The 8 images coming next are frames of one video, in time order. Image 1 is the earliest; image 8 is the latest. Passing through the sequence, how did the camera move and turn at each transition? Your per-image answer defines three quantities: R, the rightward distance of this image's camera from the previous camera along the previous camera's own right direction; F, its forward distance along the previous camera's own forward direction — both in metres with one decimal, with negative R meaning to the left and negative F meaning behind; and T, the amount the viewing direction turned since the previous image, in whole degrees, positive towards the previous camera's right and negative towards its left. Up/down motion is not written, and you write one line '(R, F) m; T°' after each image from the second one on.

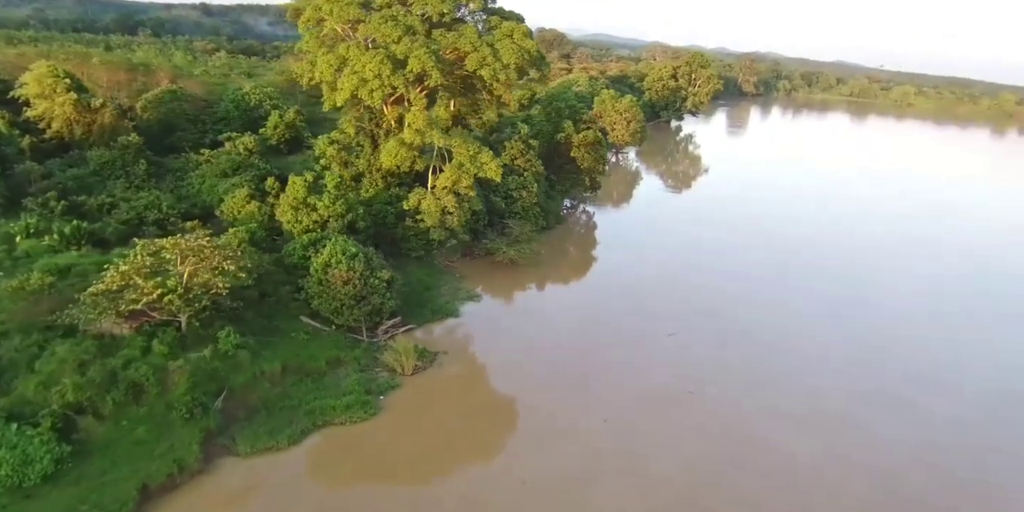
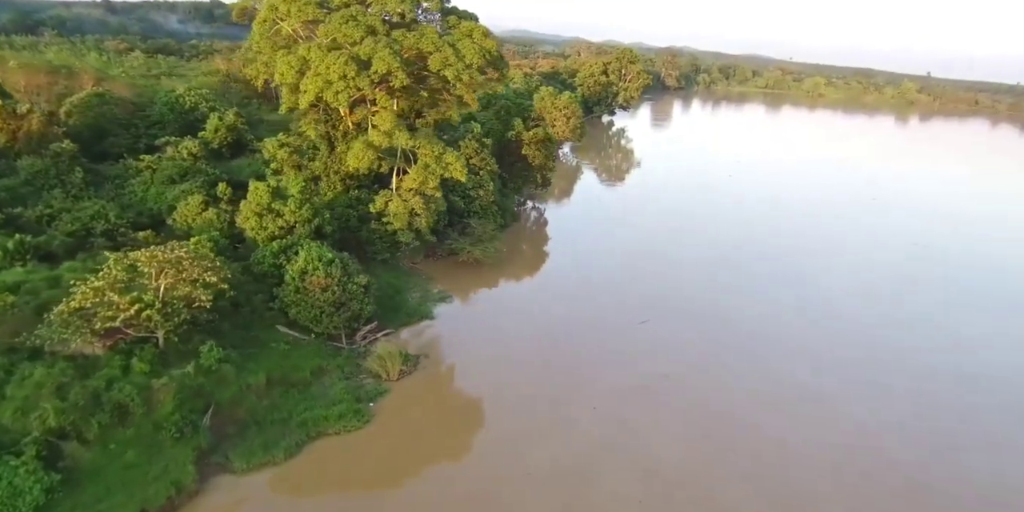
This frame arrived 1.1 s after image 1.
(-0.8, 0.0) m; +5°
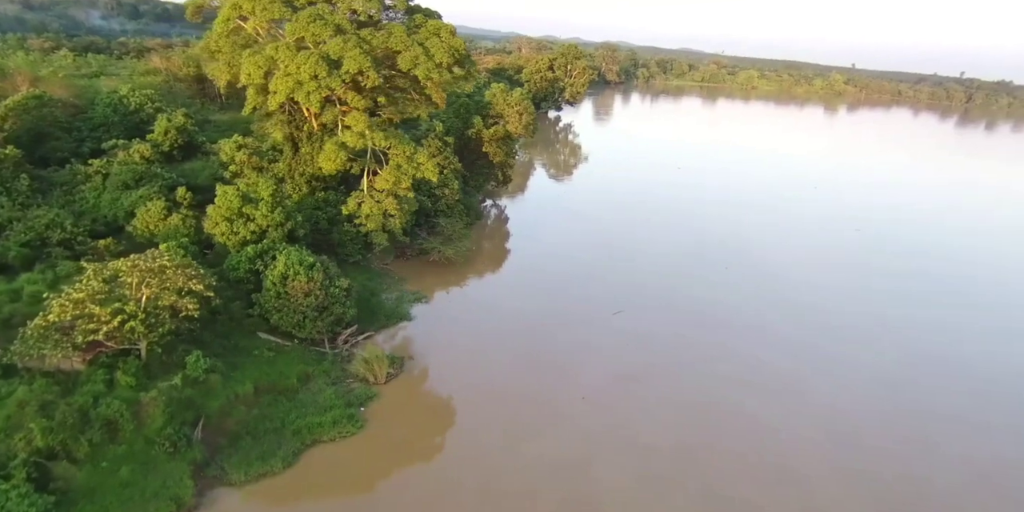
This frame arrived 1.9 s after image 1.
(-0.7, 0.0) m; +4°
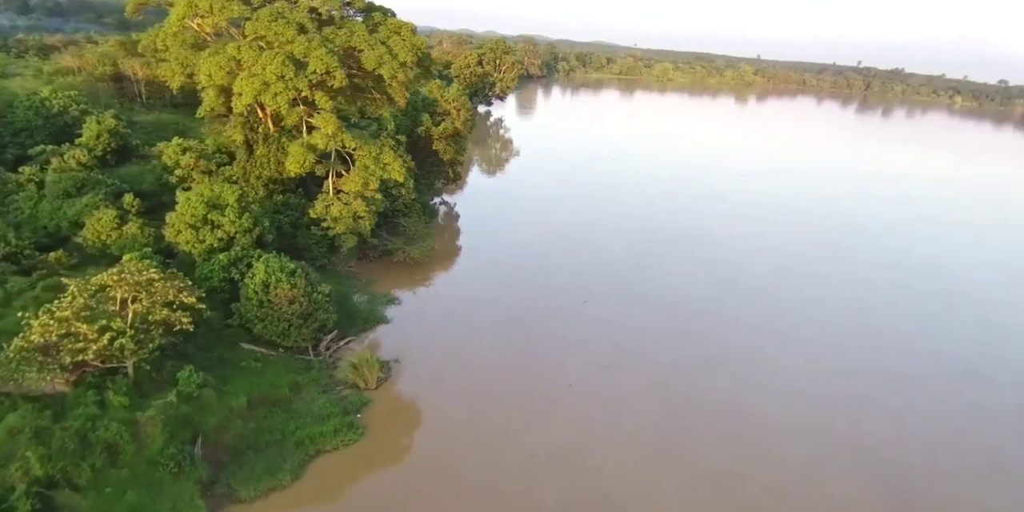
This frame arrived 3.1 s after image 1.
(-1.0, 0.0) m; +6°
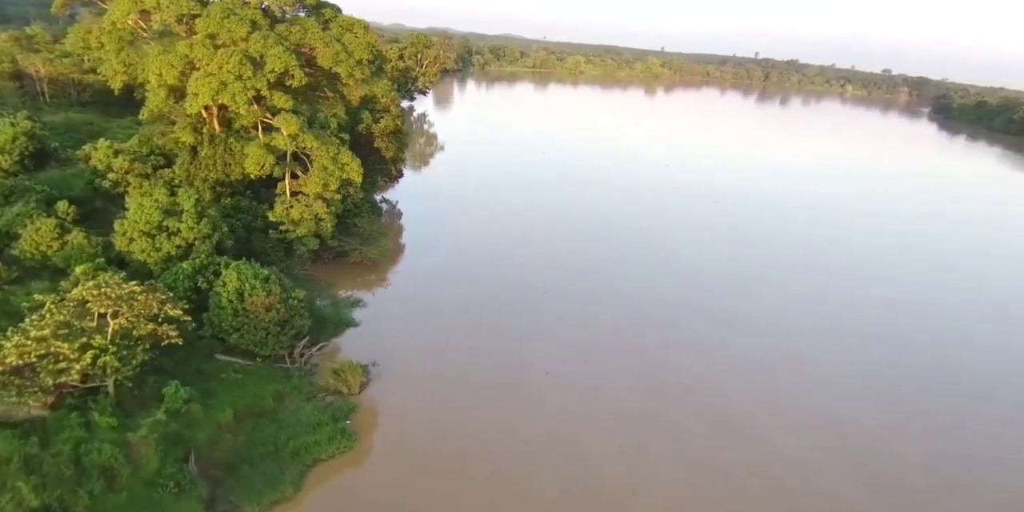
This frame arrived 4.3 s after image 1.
(-1.0, 0.0) m; +6°
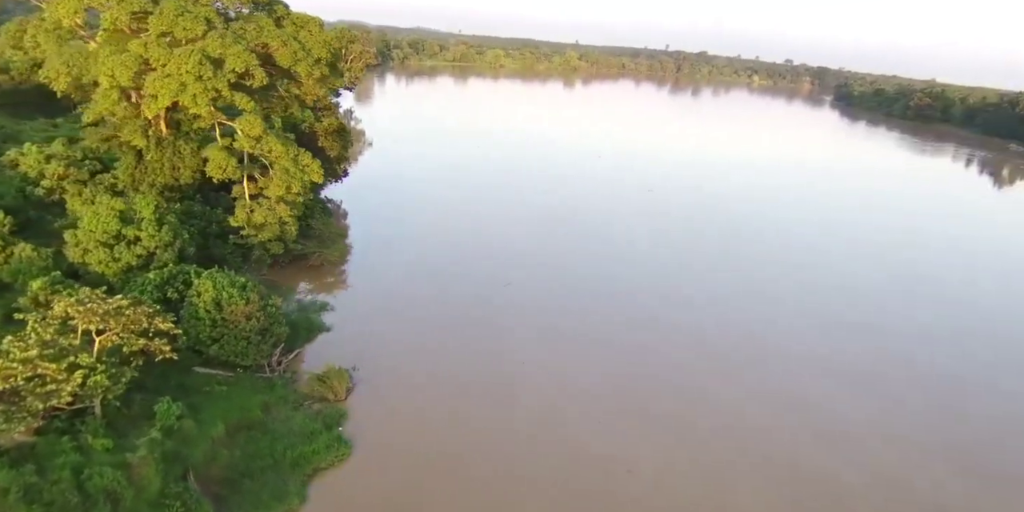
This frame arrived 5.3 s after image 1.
(-0.9, 0.0) m; +6°
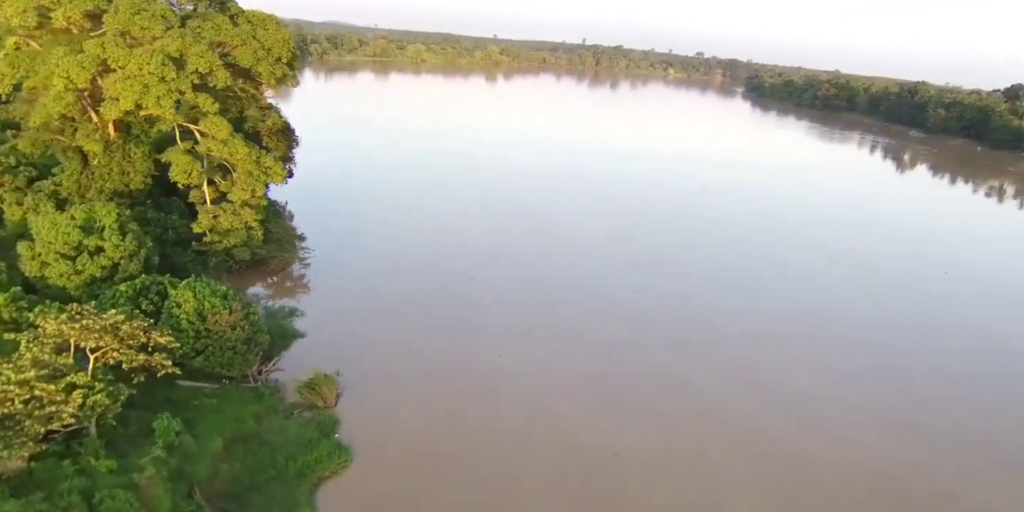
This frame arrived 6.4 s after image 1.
(-0.9, -0.1) m; +6°
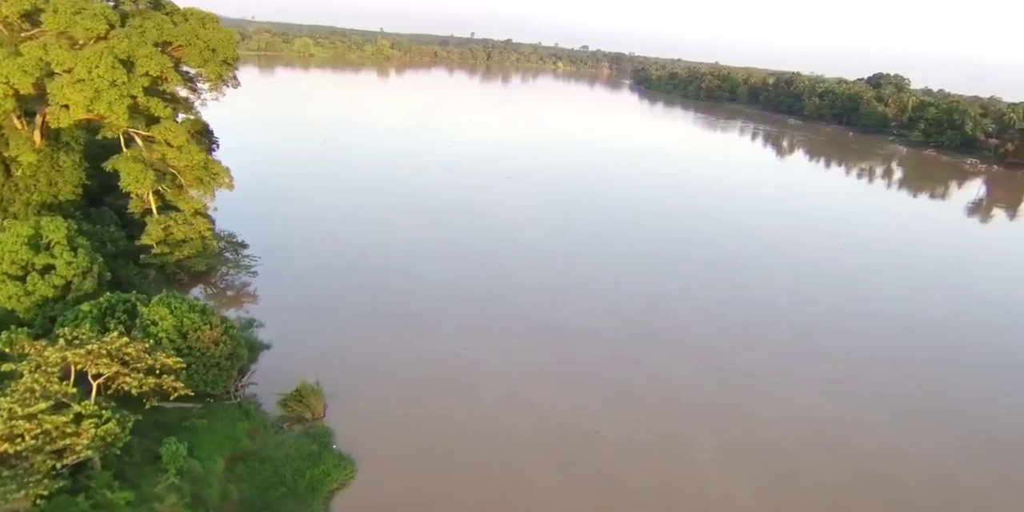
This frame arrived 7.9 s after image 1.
(-1.3, -0.1) m; +8°
